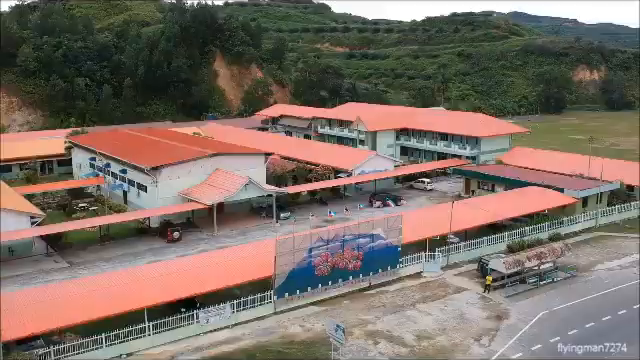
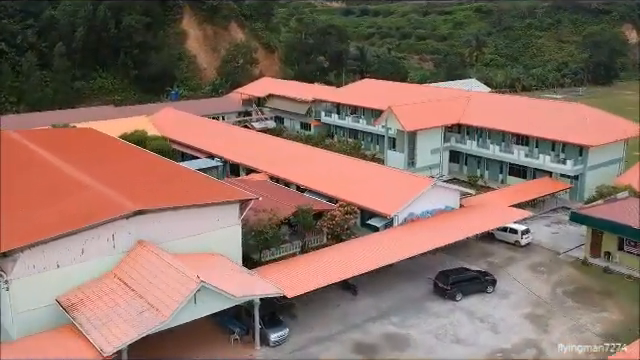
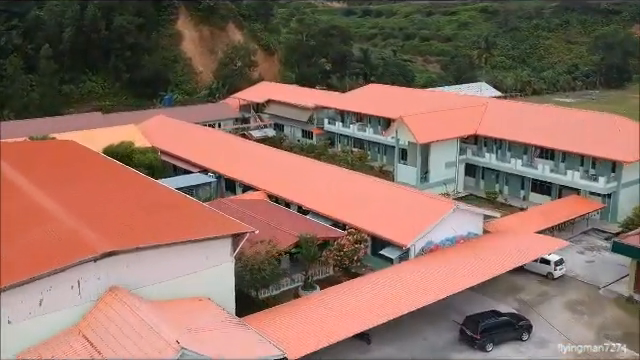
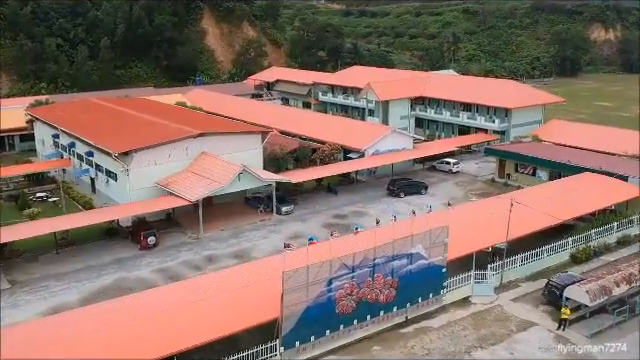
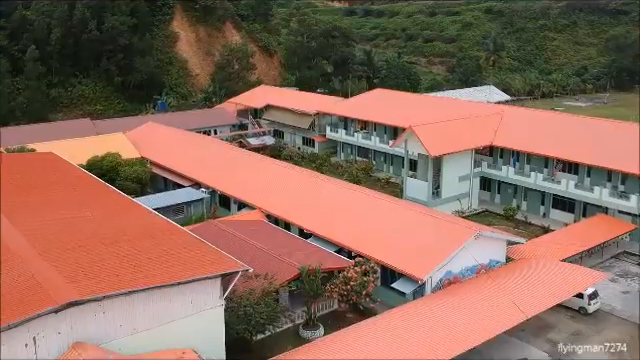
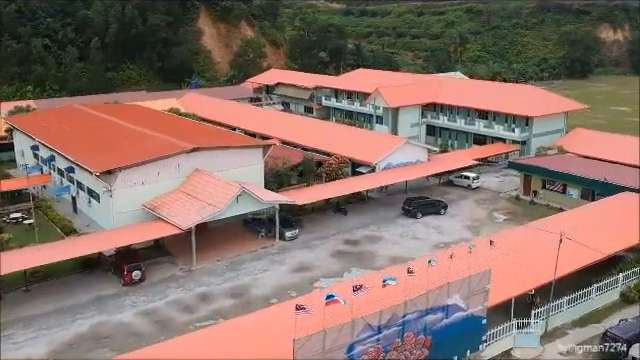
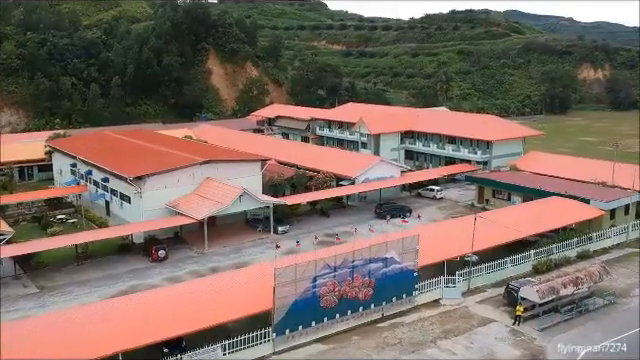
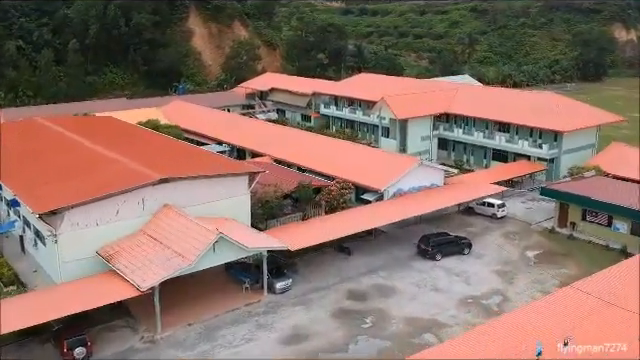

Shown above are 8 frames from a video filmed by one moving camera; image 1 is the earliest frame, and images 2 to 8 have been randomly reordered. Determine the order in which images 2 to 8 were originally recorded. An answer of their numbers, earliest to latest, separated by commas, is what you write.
7, 4, 6, 8, 2, 3, 5
